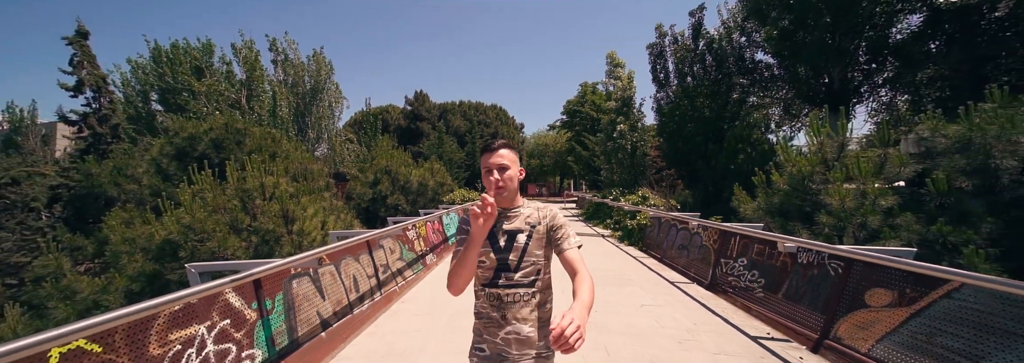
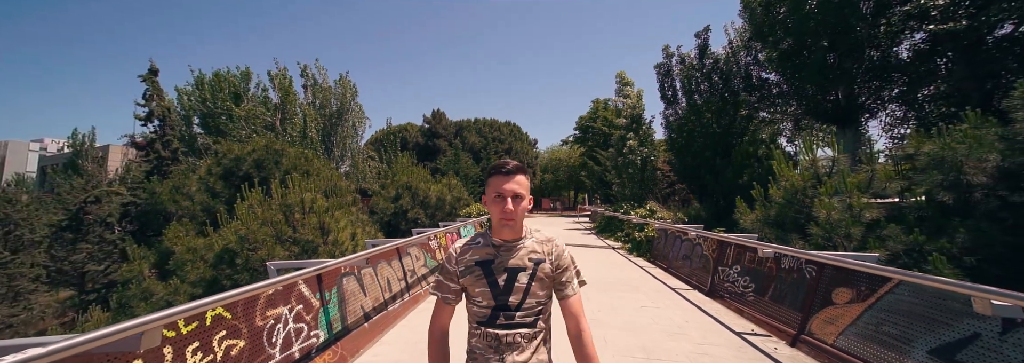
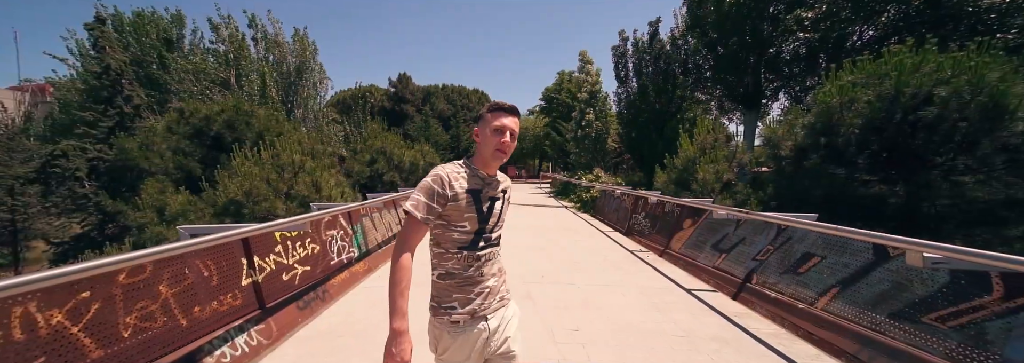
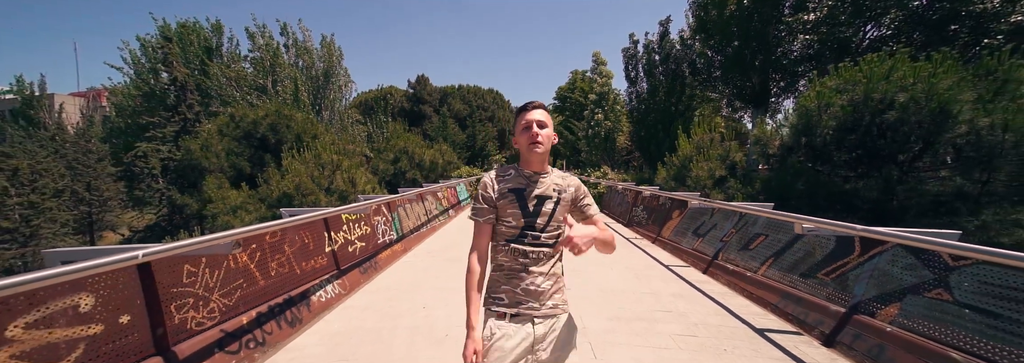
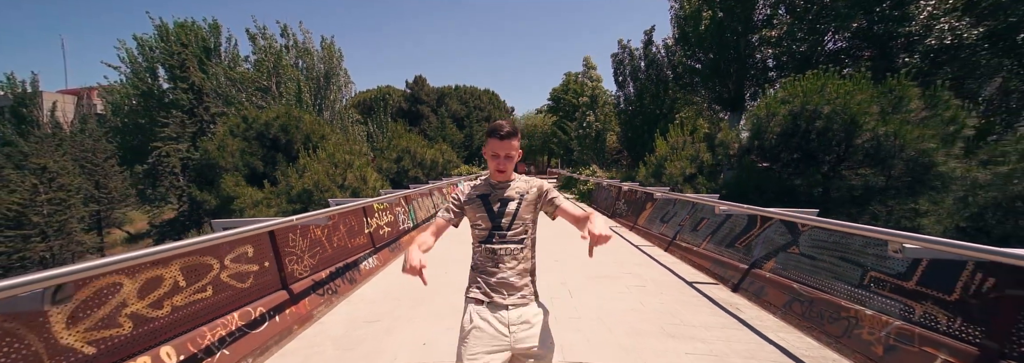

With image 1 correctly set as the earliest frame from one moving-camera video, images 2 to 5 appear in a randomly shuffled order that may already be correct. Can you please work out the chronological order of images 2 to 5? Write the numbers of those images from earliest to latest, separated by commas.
2, 3, 4, 5
